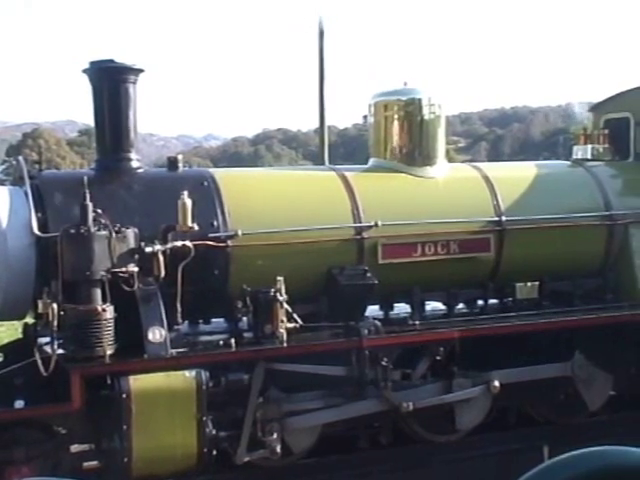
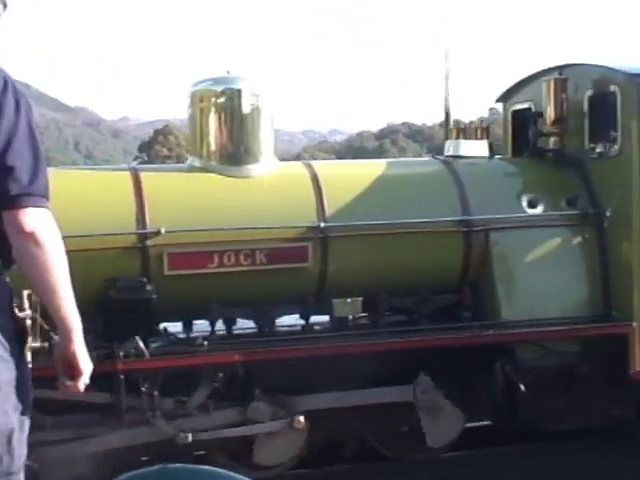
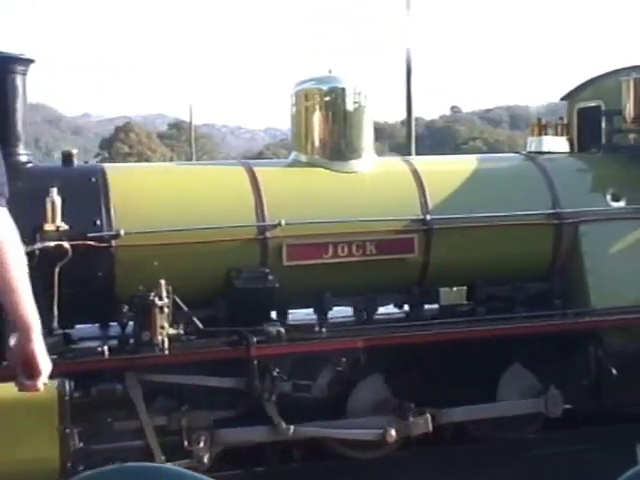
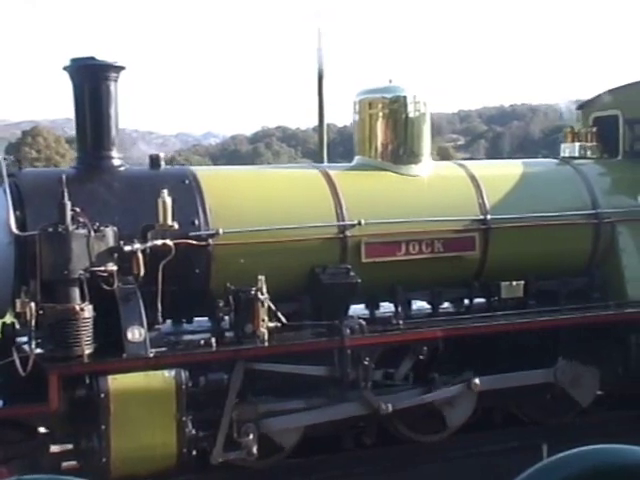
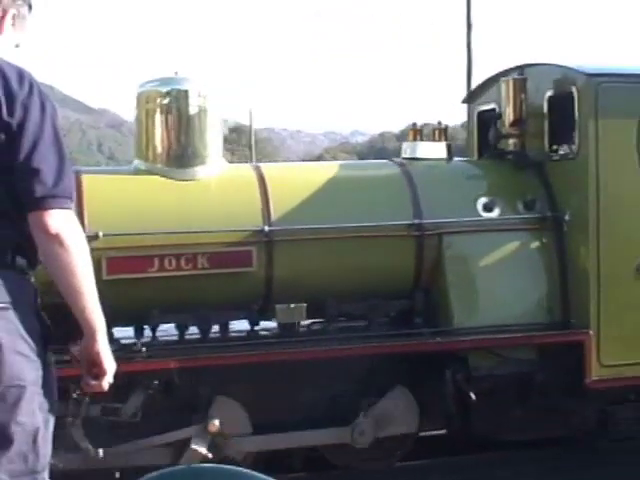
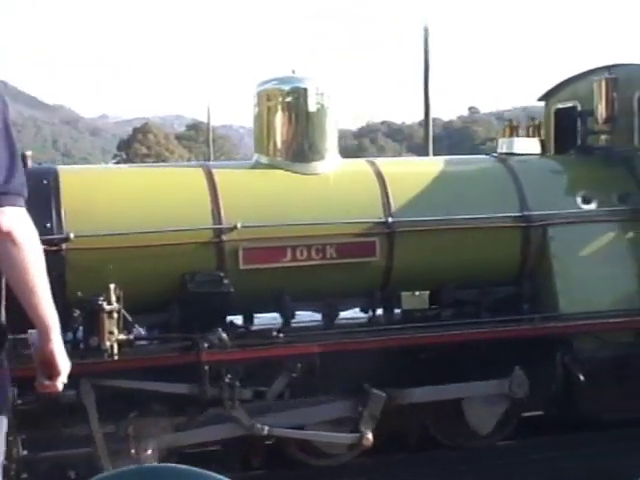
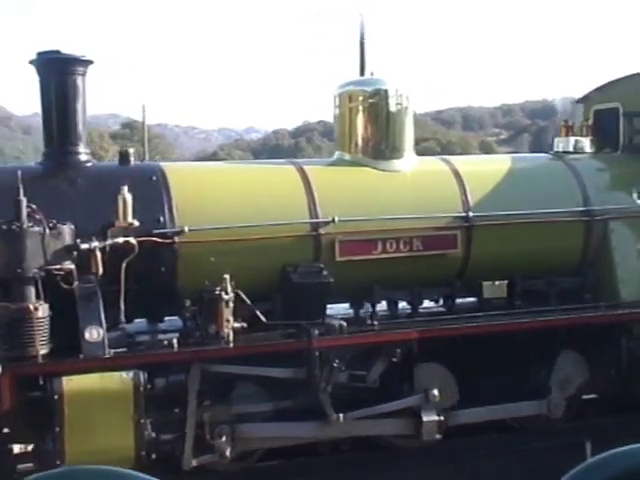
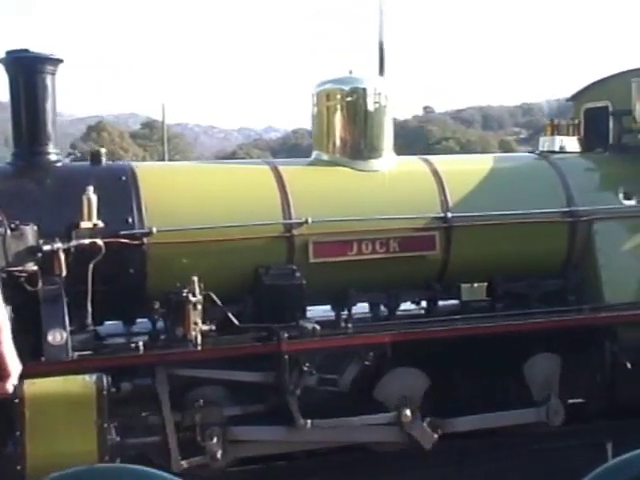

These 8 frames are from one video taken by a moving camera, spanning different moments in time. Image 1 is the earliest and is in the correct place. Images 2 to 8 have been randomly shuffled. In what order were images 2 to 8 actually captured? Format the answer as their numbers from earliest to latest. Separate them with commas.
4, 7, 8, 3, 6, 2, 5
